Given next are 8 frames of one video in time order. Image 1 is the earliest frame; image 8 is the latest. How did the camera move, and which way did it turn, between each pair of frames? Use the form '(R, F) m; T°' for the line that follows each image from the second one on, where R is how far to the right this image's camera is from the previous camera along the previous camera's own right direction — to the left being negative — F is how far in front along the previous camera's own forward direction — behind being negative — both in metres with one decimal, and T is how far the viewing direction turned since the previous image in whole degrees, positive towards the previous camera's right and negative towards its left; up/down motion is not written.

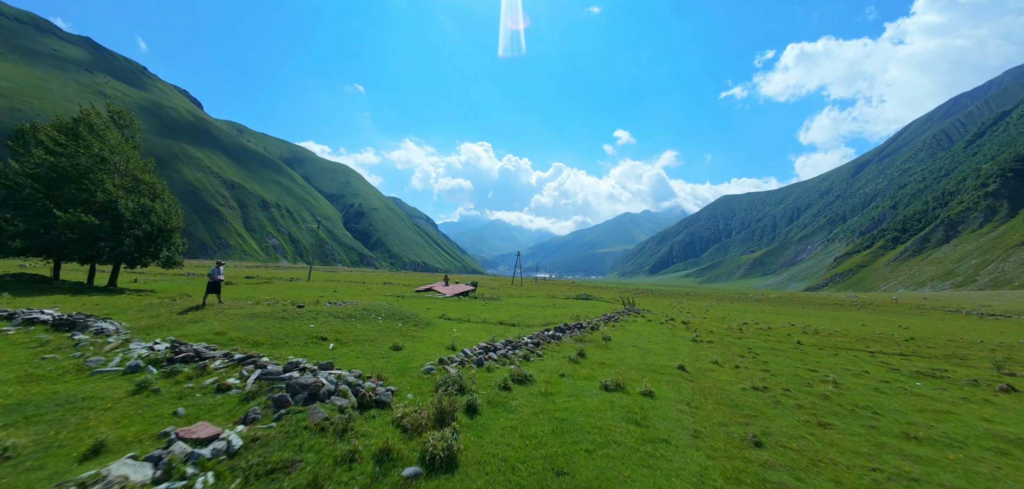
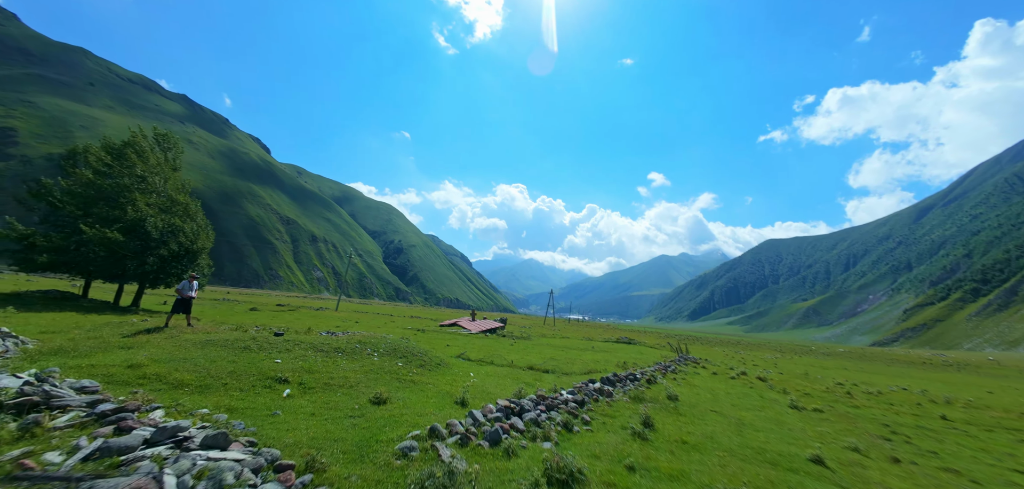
(-0.1, +5.2) m; -5°
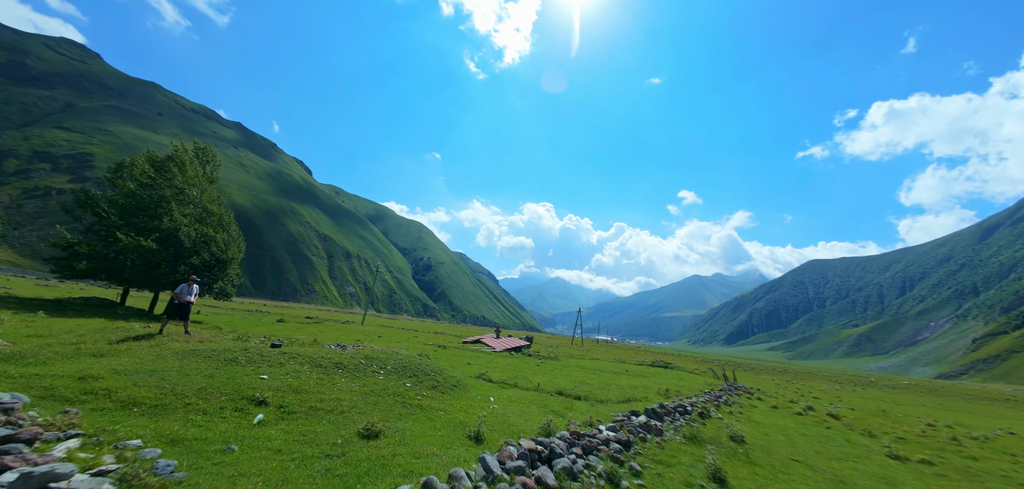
(0.0, +2.5) m; -4°
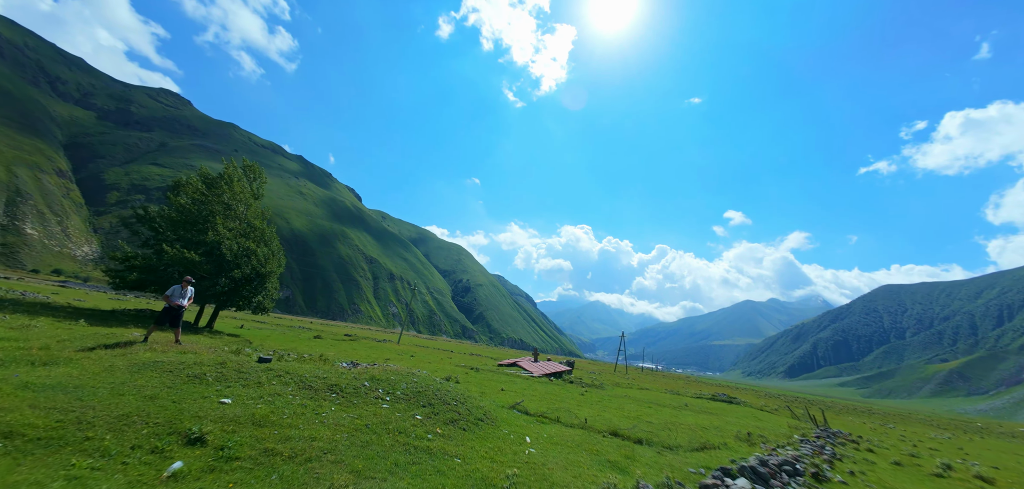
(-0.1, +3.4) m; -6°
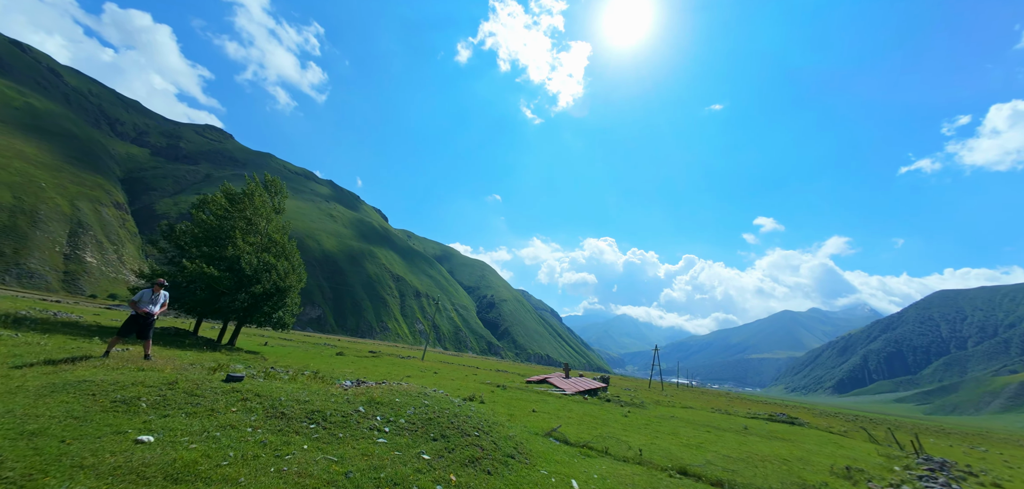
(-0.3, +3.0) m; -4°
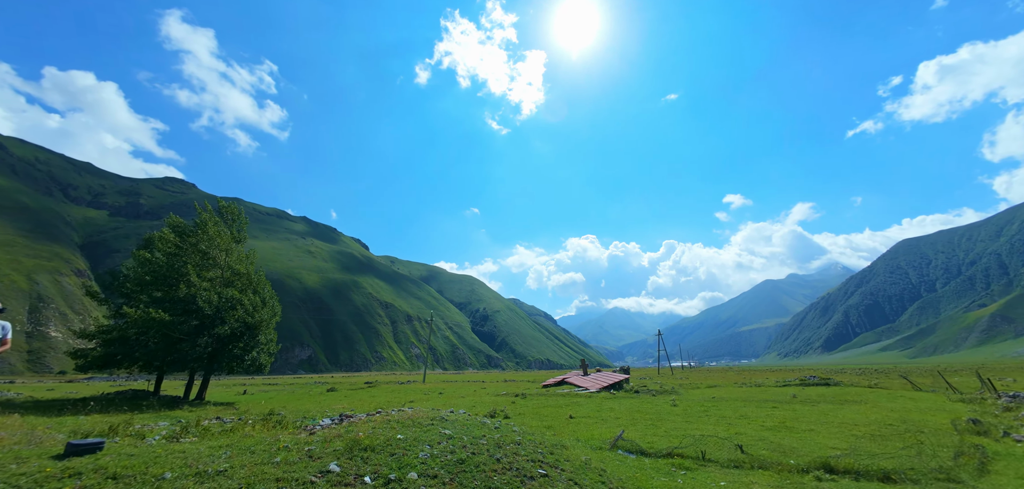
(-1.2, +4.2) m; +3°
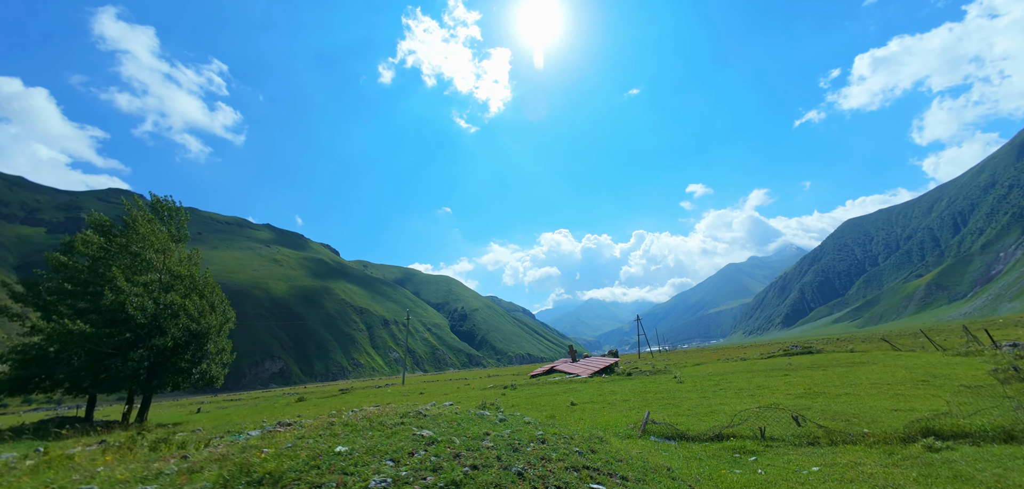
(-0.4, +2.8) m; +4°
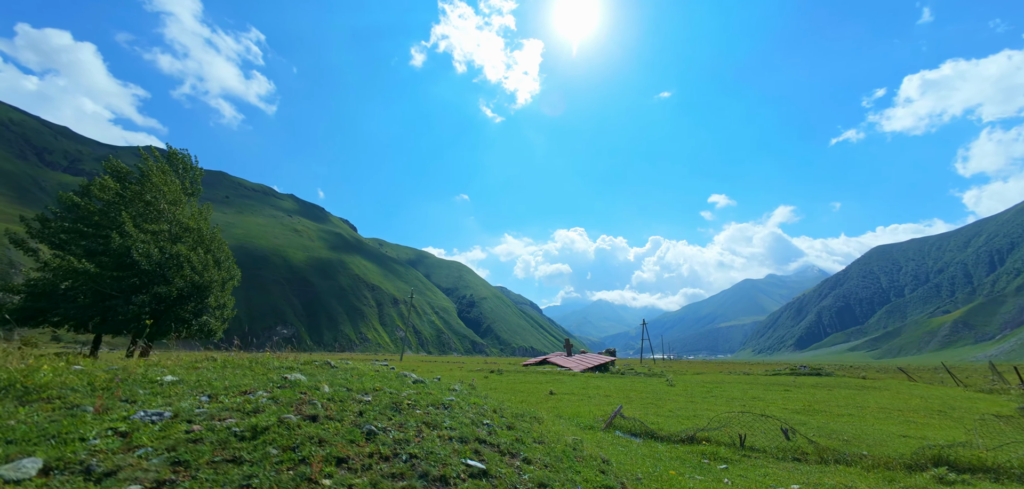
(+1.0, +0.9) m; -2°
